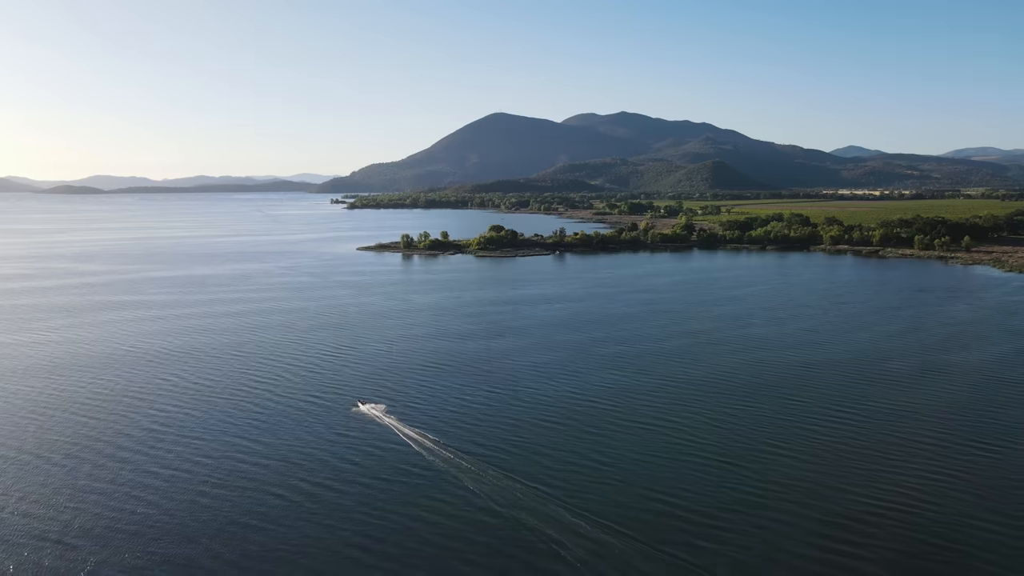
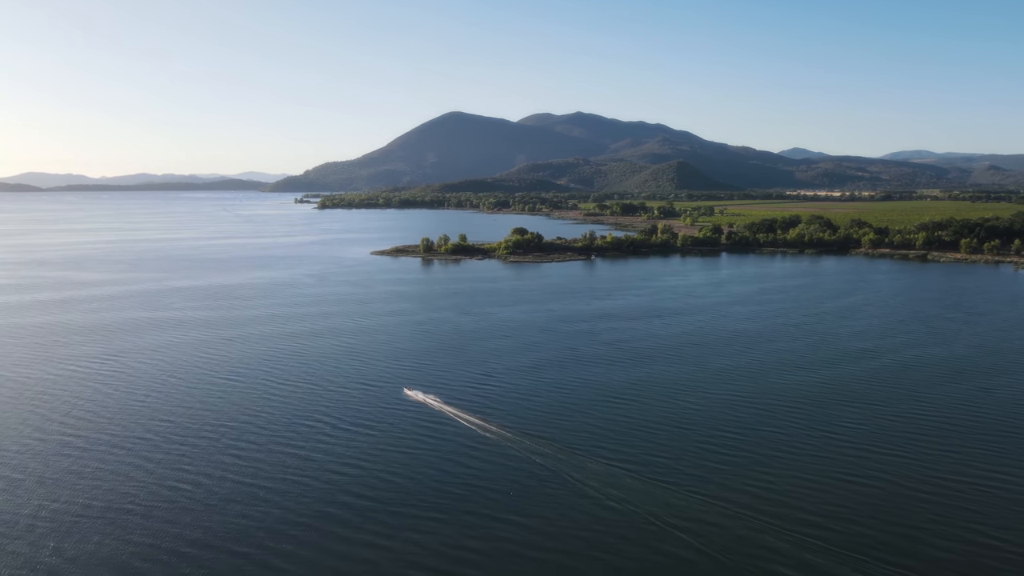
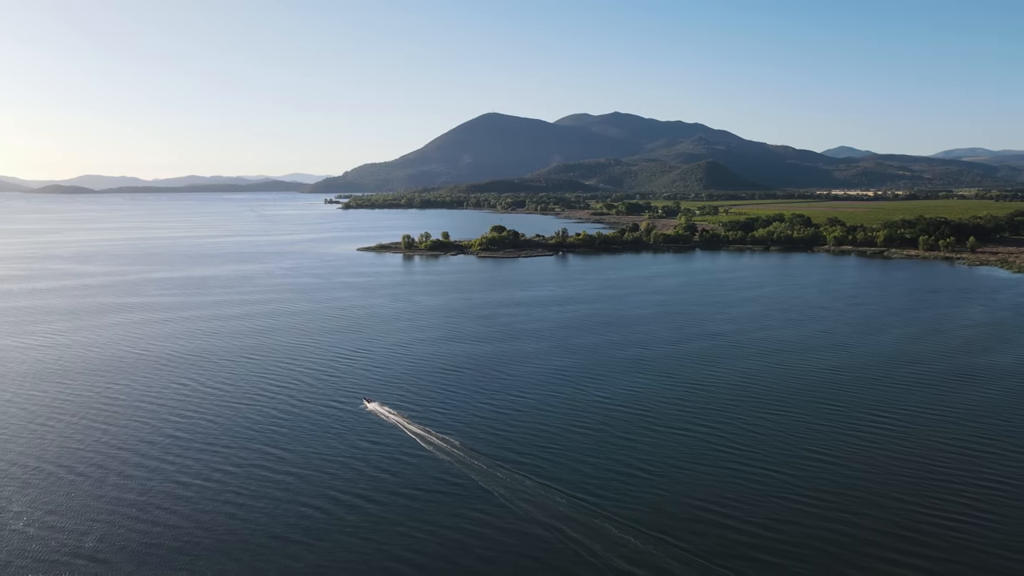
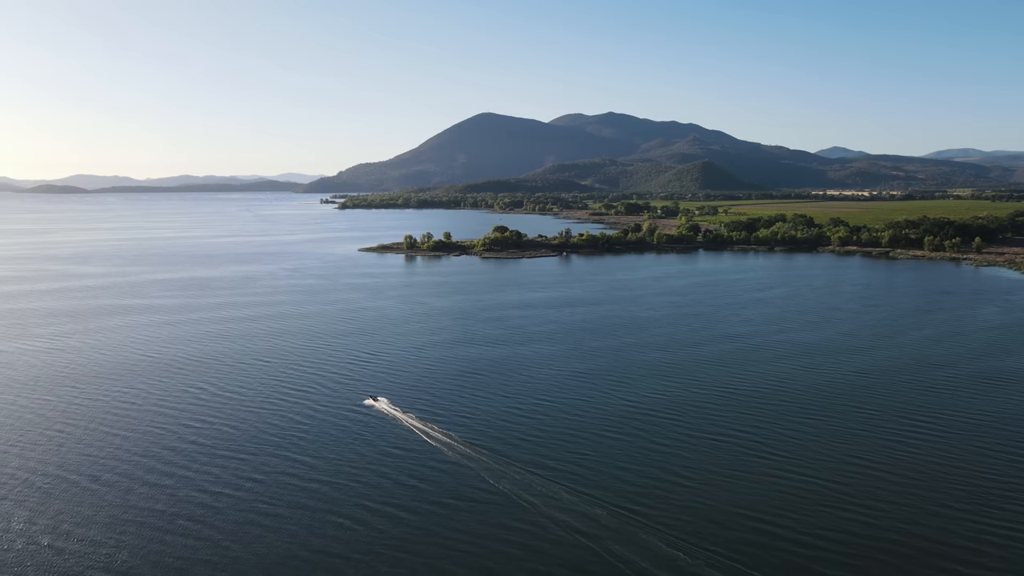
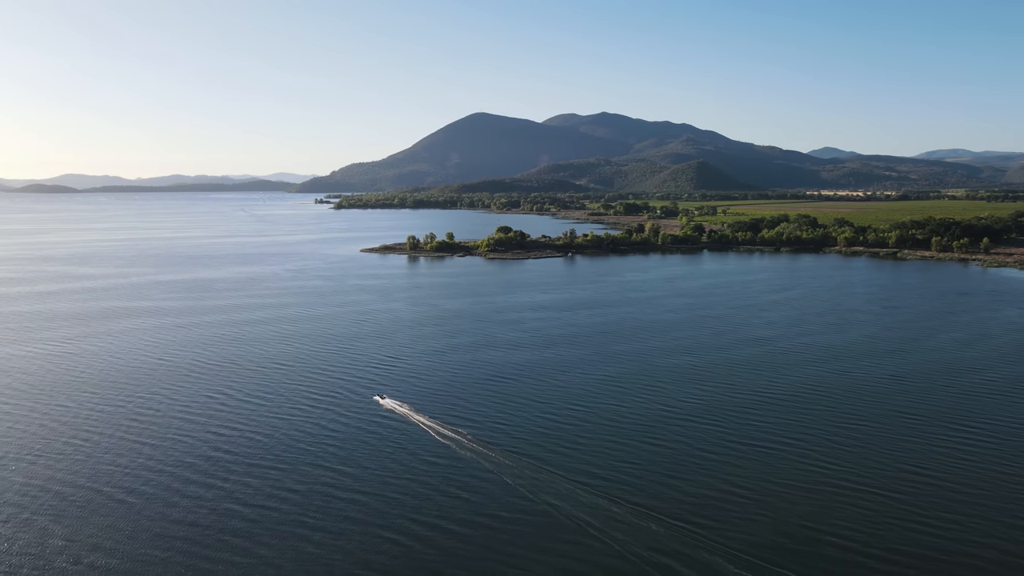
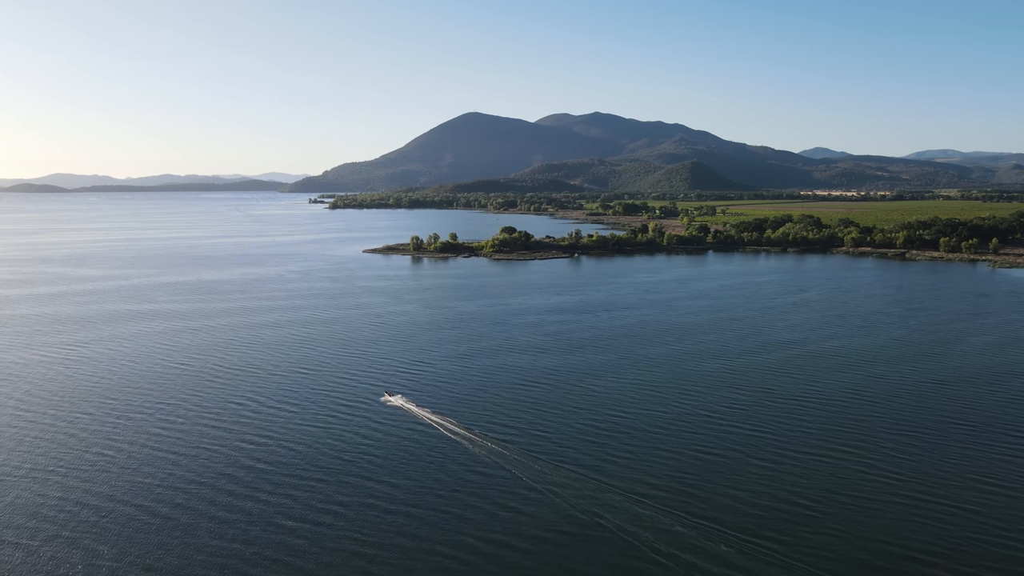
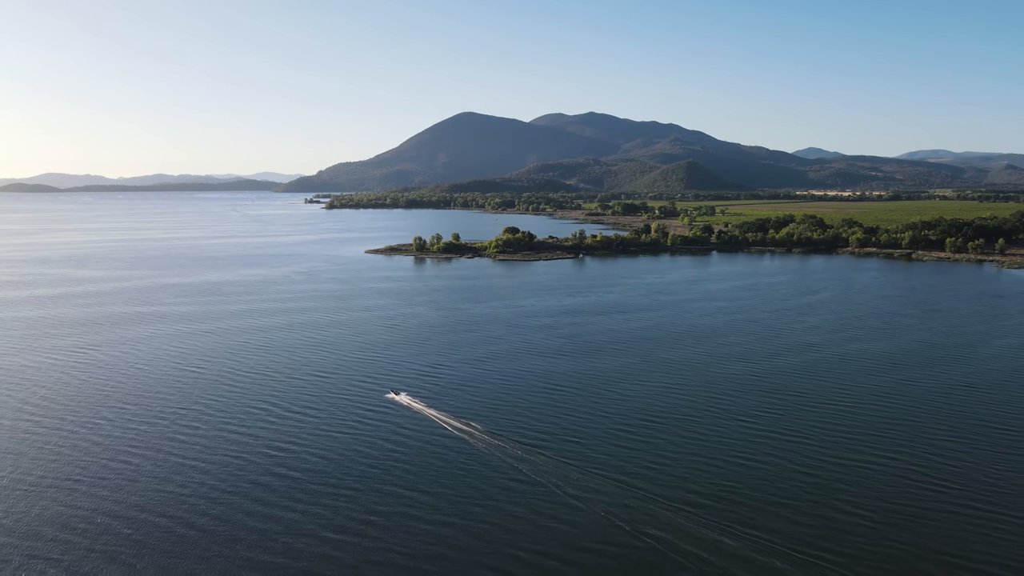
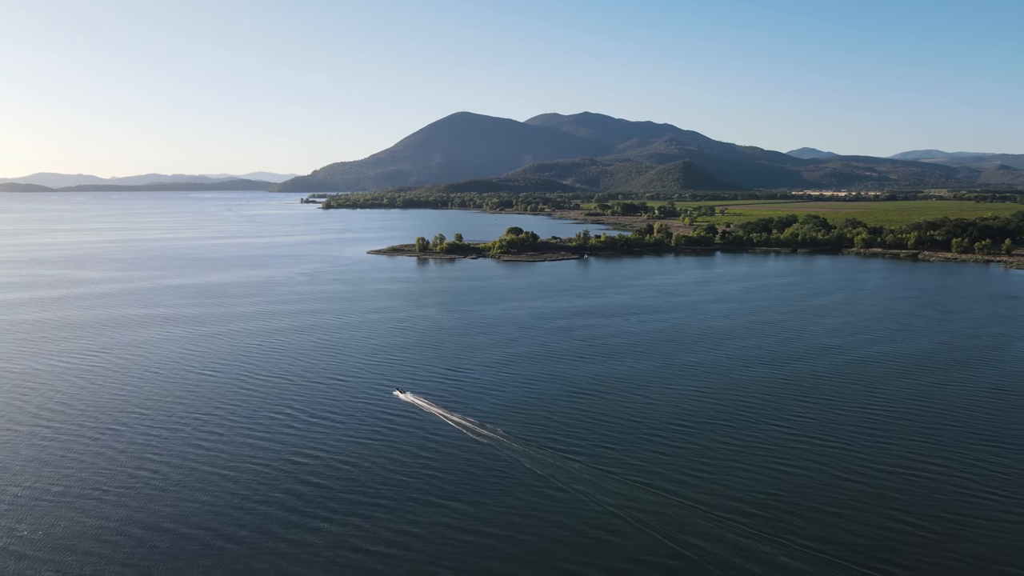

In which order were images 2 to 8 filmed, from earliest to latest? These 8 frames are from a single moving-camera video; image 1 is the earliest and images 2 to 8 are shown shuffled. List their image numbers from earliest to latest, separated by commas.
3, 4, 5, 6, 7, 8, 2
